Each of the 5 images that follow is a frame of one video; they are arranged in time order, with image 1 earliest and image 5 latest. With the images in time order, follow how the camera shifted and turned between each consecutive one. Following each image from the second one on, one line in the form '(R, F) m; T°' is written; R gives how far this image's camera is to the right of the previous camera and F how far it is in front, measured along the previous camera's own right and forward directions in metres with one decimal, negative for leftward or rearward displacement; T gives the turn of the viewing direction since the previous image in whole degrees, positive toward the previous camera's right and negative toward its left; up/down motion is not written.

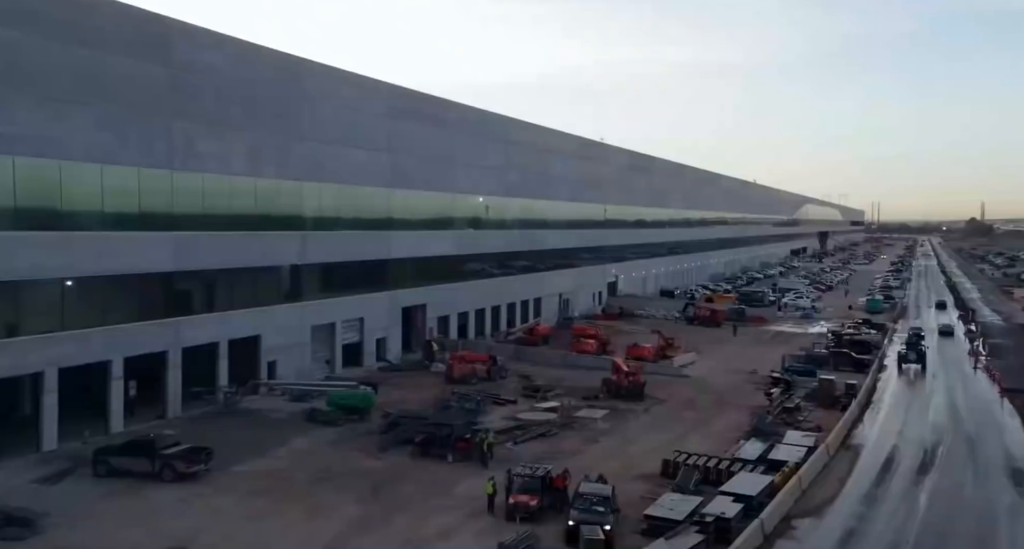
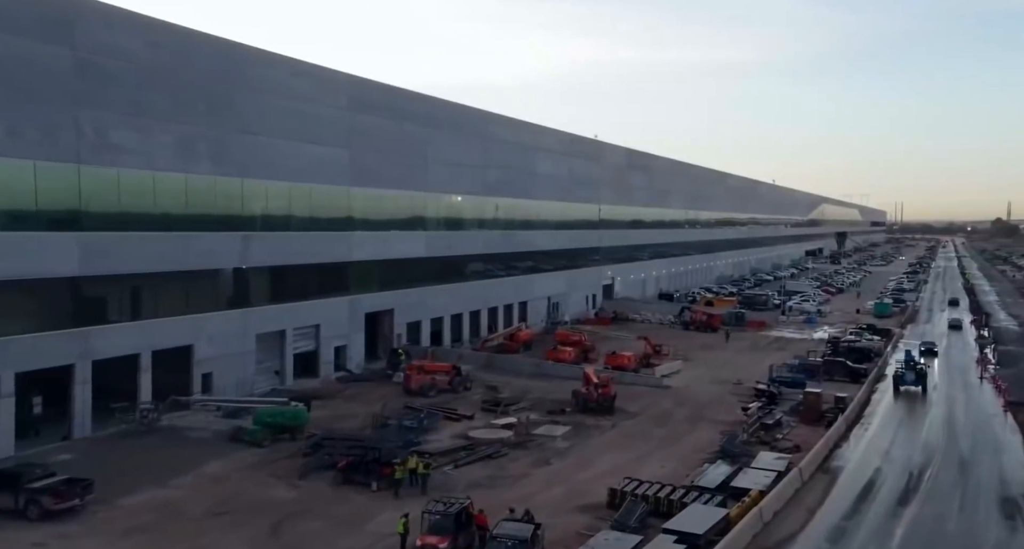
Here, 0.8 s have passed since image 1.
(+1.5, +1.7) m; -1°
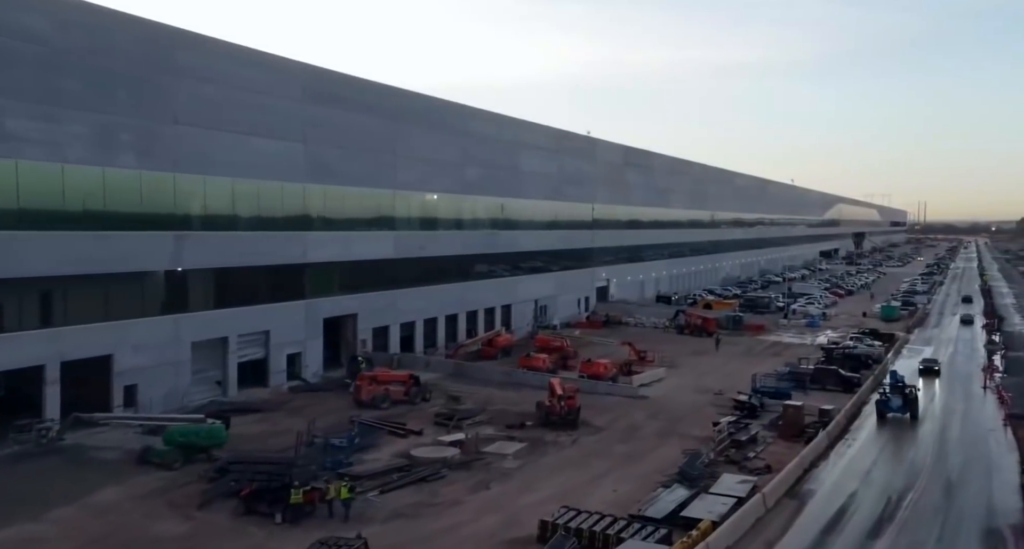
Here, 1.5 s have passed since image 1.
(+1.6, +1.6) m; -1°
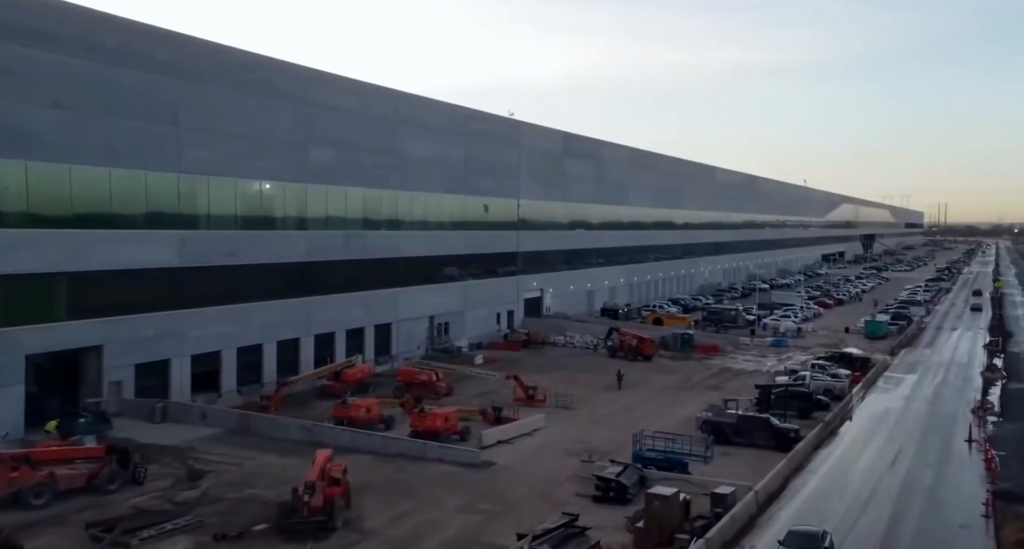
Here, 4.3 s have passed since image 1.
(+5.1, +7.9) m; -1°
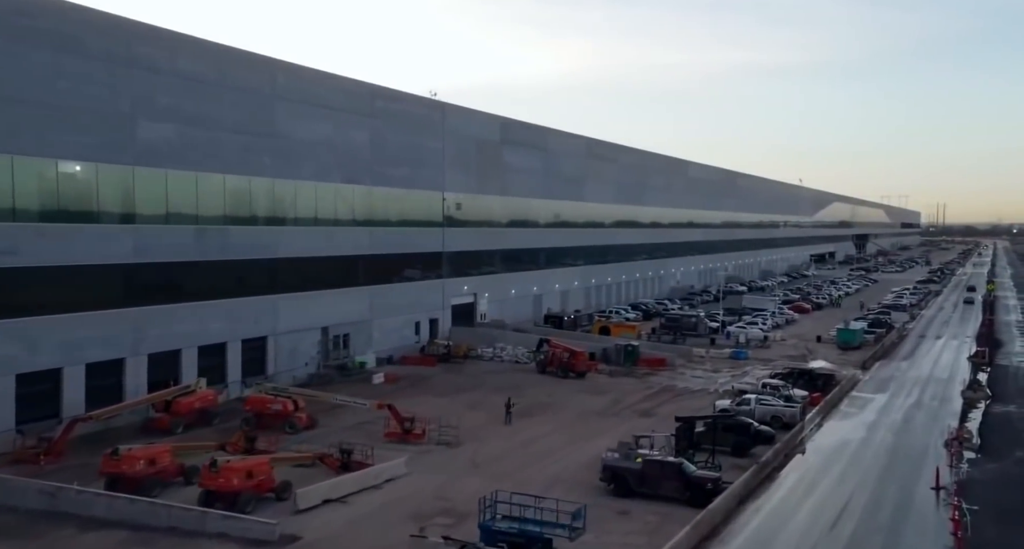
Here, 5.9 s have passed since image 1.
(+3.4, +5.2) m; 0°
